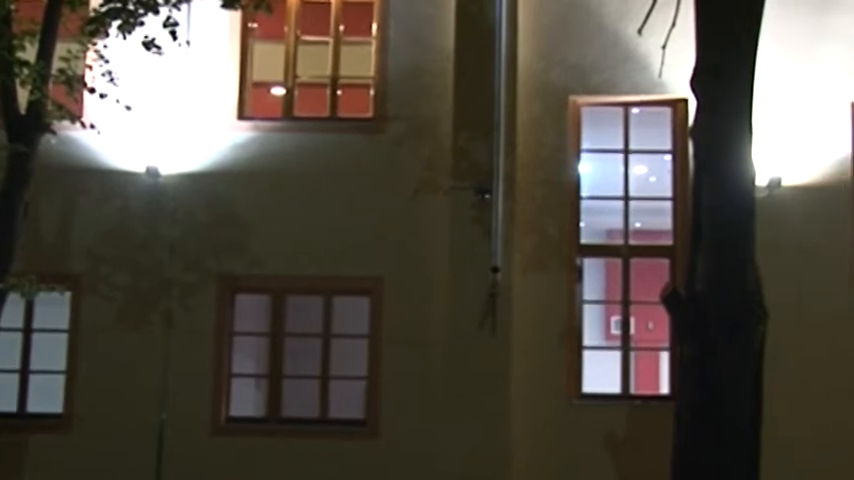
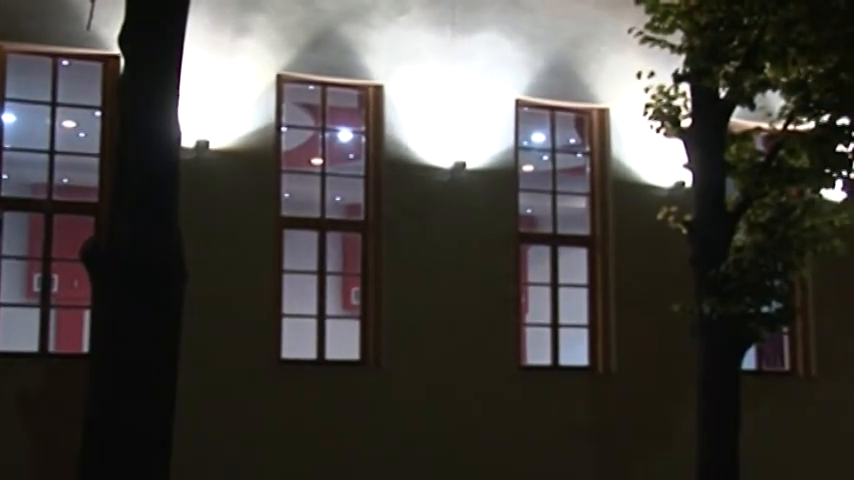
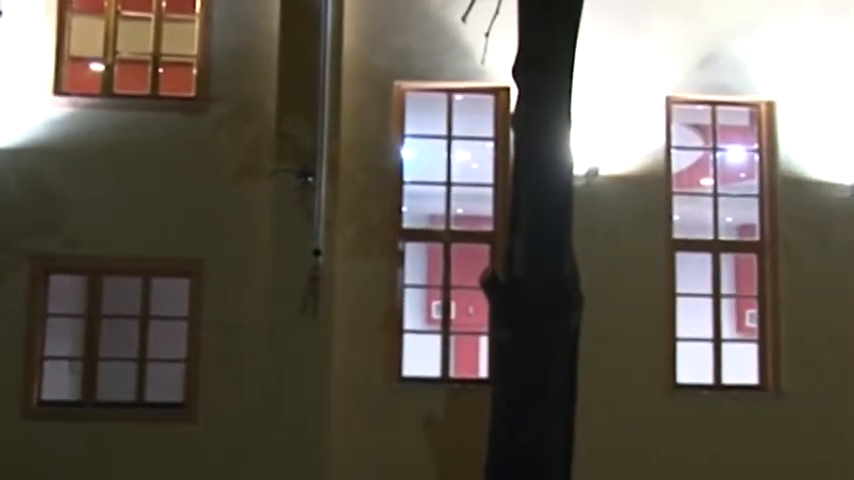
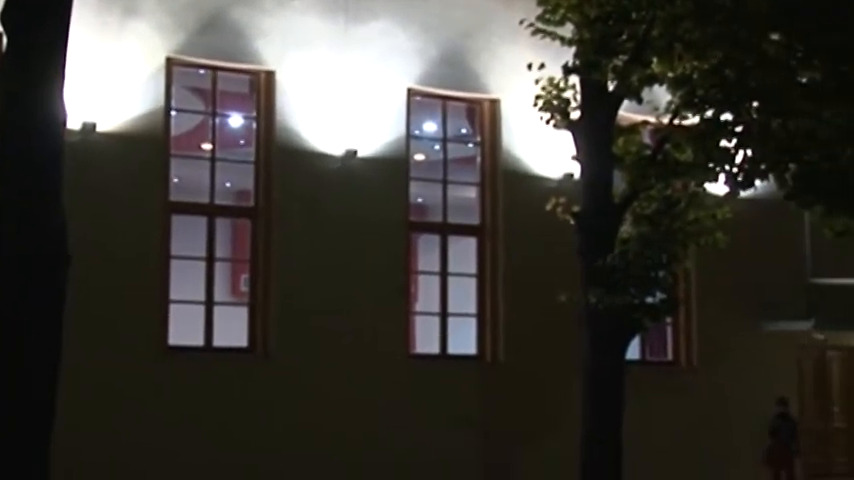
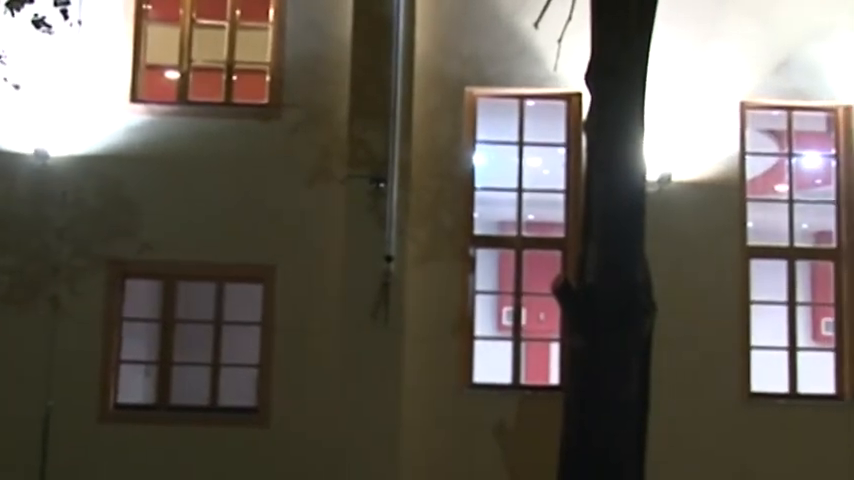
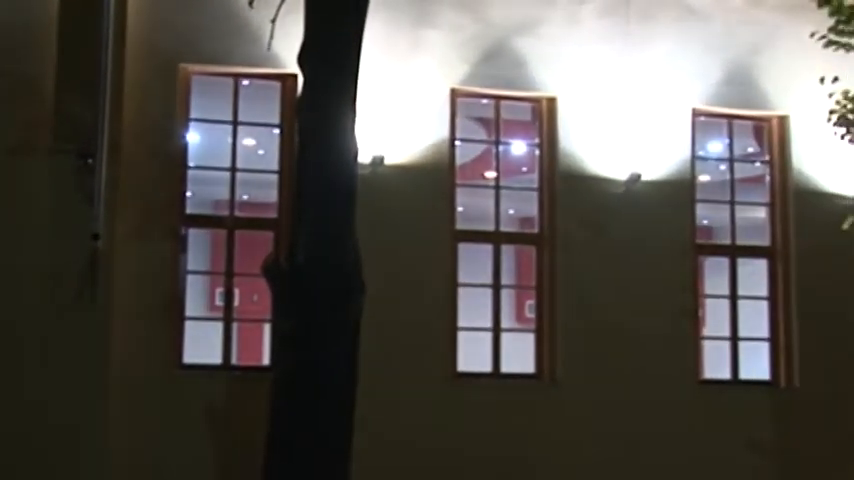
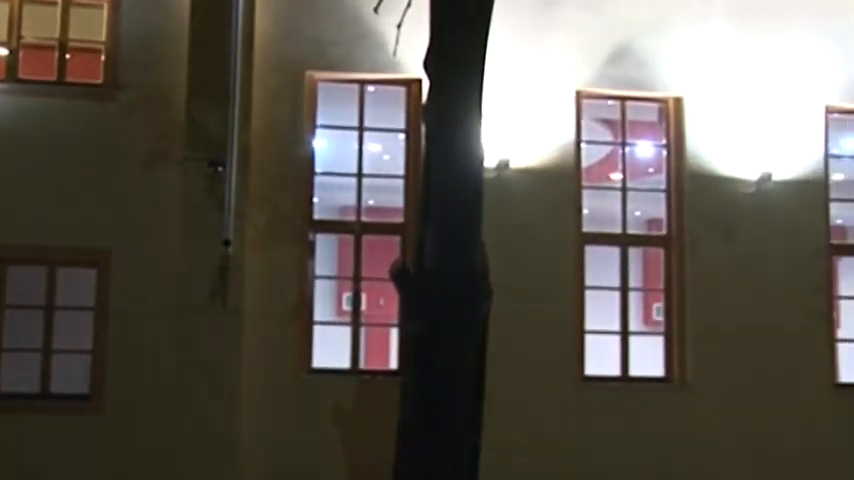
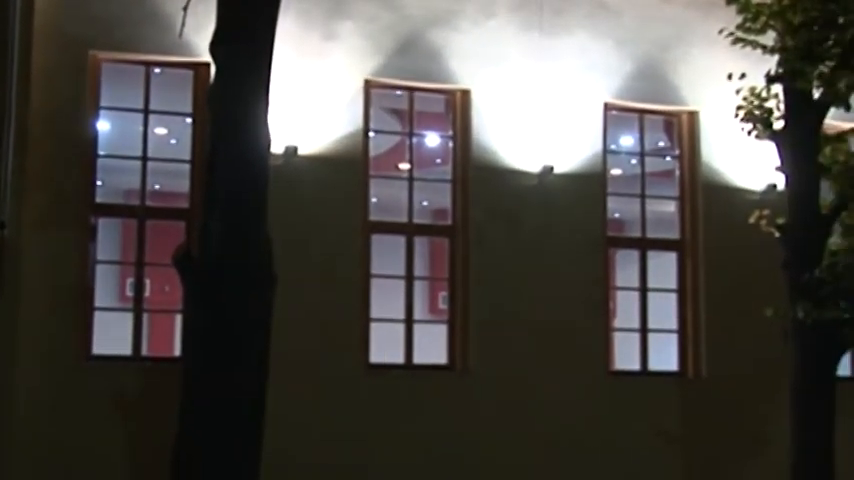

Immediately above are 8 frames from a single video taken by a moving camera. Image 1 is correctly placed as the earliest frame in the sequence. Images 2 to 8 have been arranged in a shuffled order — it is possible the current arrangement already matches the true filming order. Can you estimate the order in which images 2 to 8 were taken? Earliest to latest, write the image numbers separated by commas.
5, 3, 7, 6, 8, 2, 4
